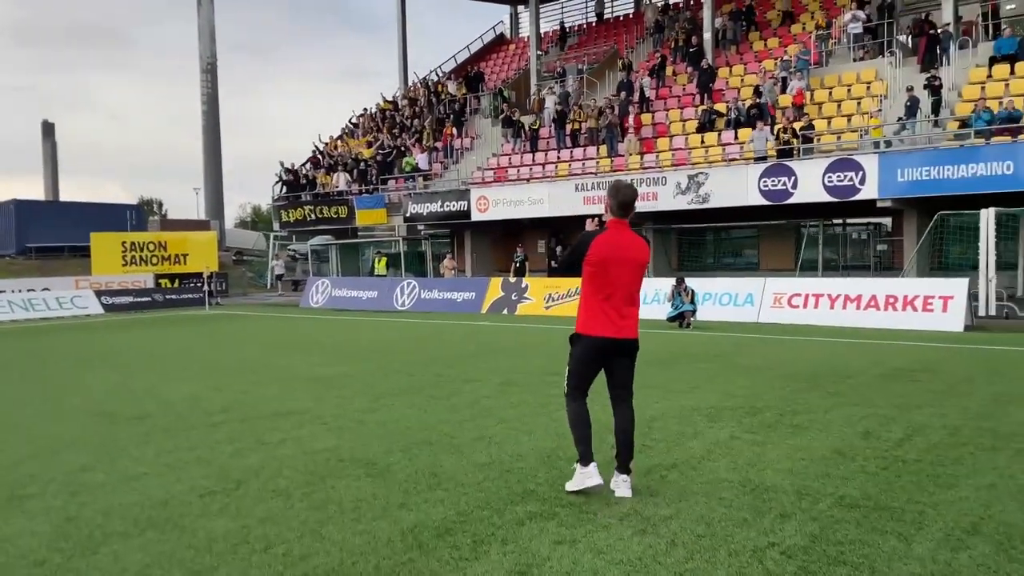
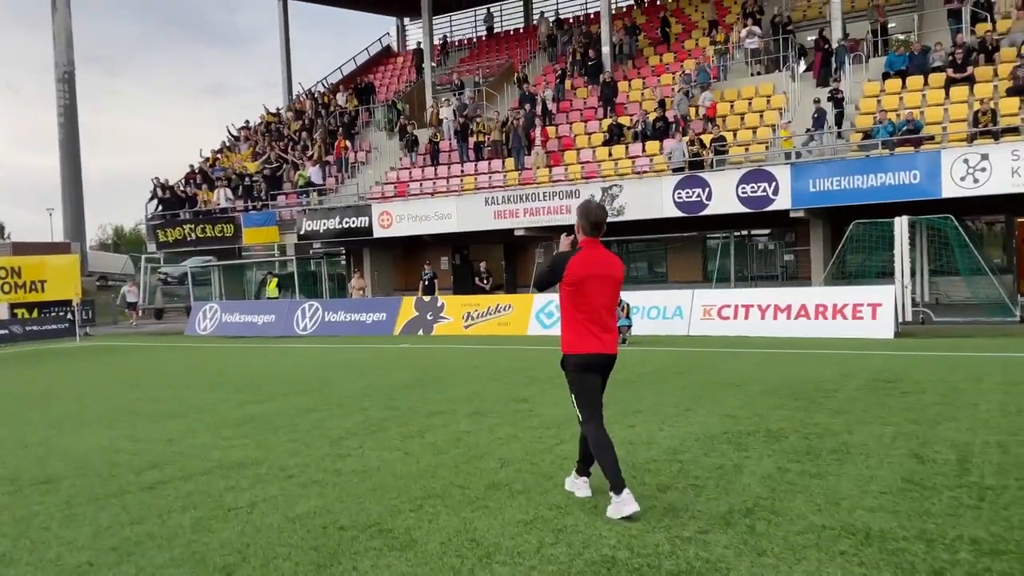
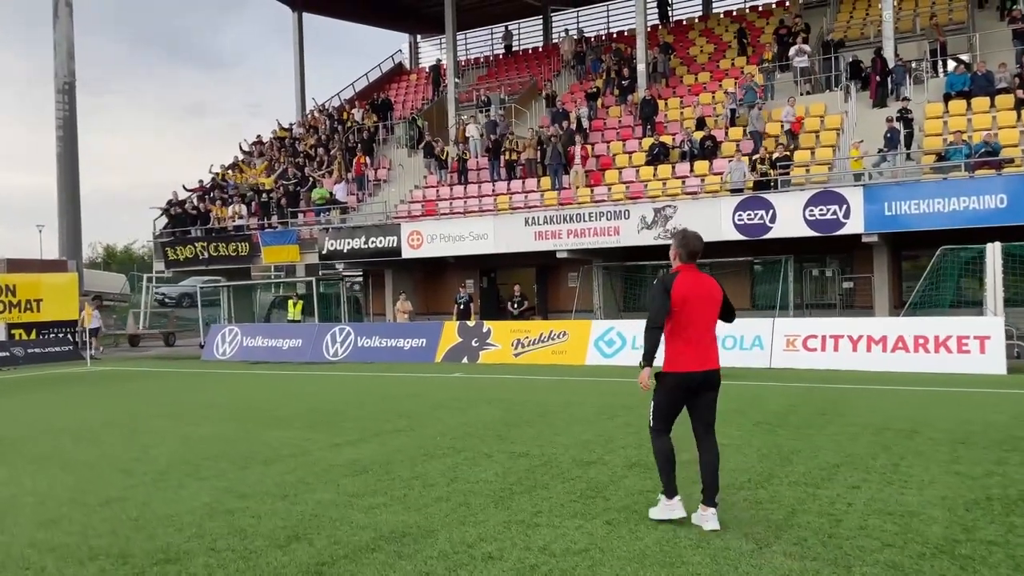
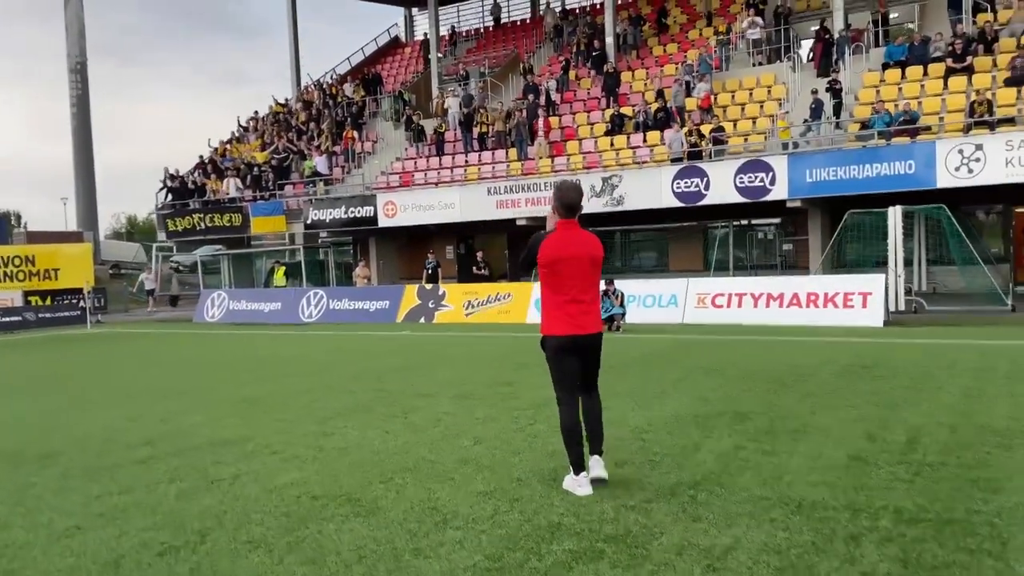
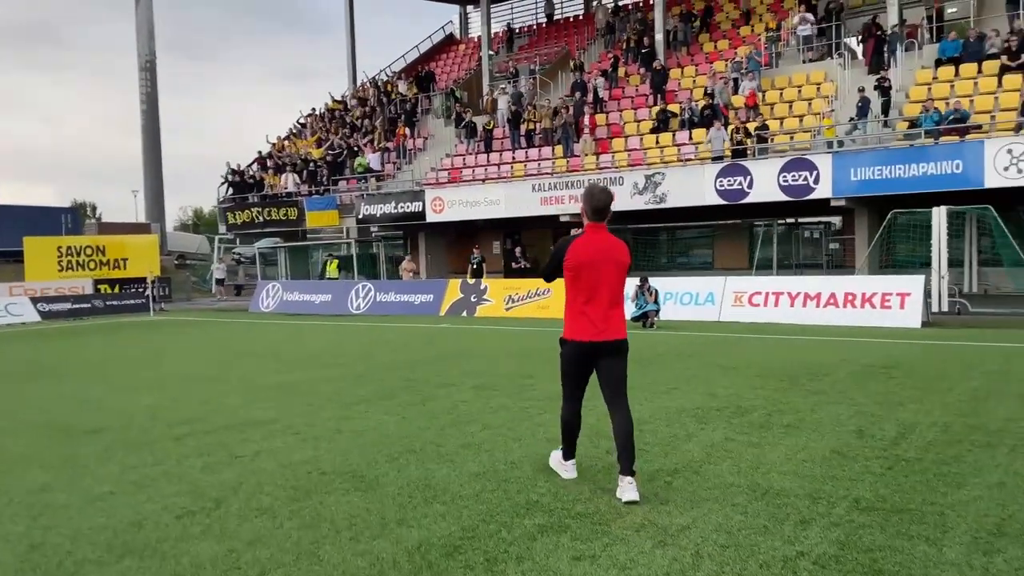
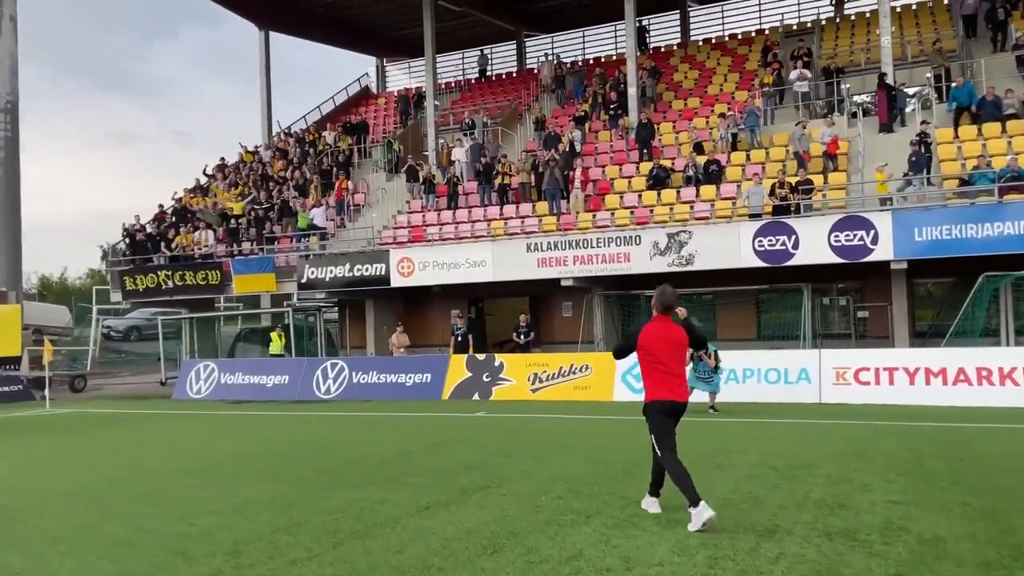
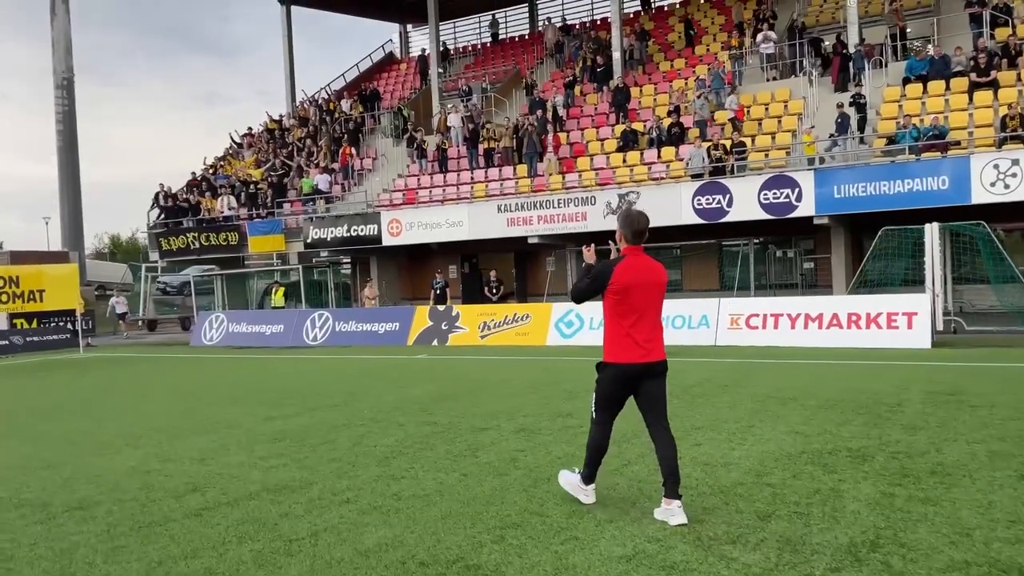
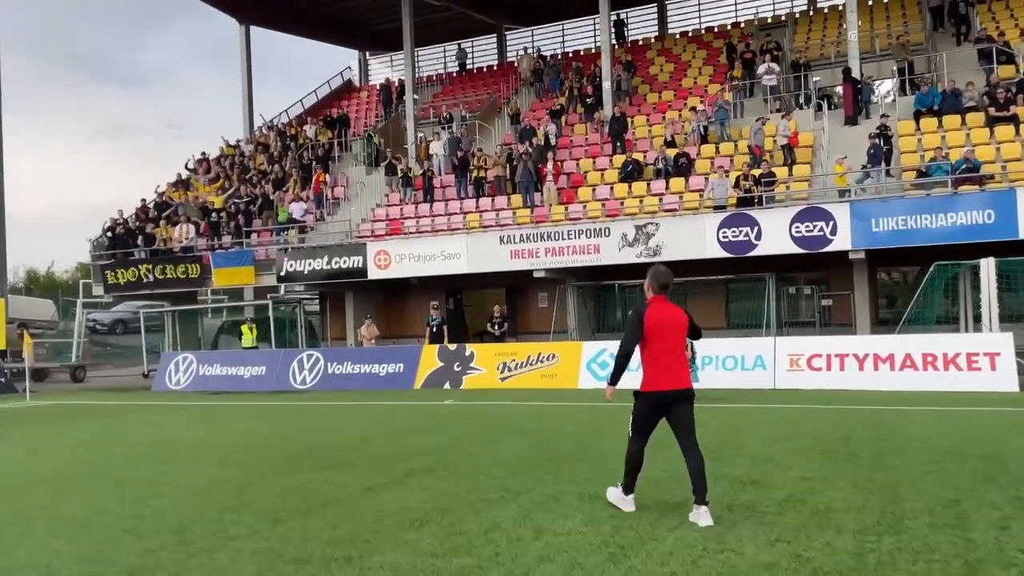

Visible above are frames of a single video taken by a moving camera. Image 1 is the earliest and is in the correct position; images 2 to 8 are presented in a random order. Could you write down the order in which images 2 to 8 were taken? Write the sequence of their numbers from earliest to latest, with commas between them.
5, 4, 2, 7, 3, 8, 6
